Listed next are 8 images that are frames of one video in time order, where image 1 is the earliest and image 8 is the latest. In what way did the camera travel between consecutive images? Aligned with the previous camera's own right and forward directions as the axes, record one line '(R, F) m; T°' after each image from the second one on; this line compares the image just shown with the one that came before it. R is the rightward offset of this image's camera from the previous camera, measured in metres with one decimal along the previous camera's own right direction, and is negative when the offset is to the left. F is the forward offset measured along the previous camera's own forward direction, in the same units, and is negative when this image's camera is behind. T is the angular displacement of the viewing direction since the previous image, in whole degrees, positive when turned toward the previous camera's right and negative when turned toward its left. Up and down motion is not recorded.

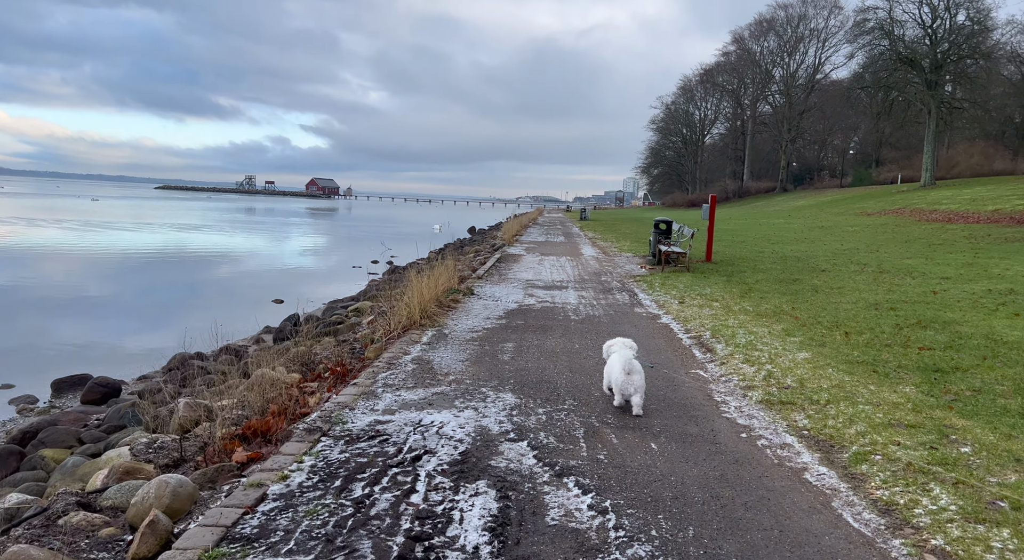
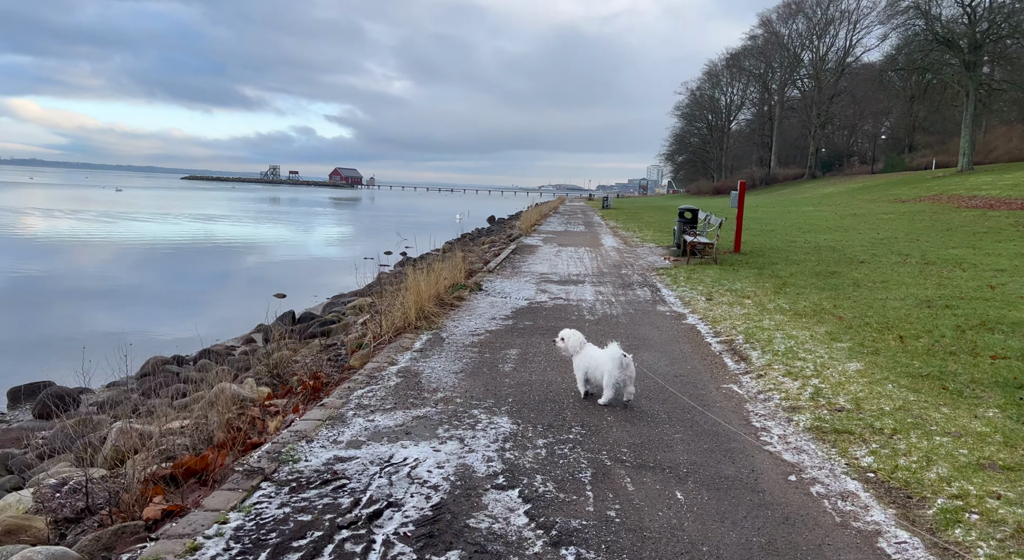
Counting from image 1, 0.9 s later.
(+0.2, +0.9) m; -2°
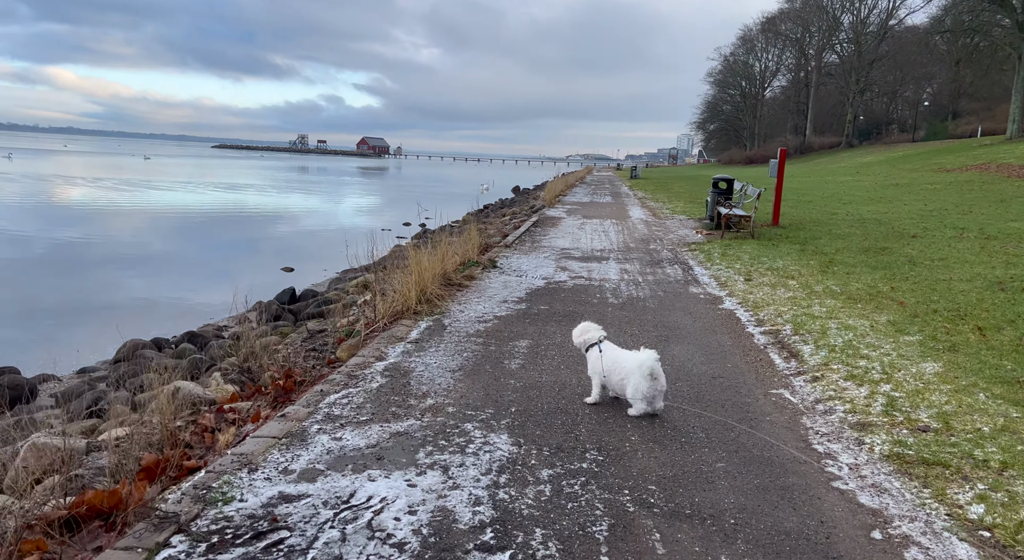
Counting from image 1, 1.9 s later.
(+0.1, +0.9) m; -2°
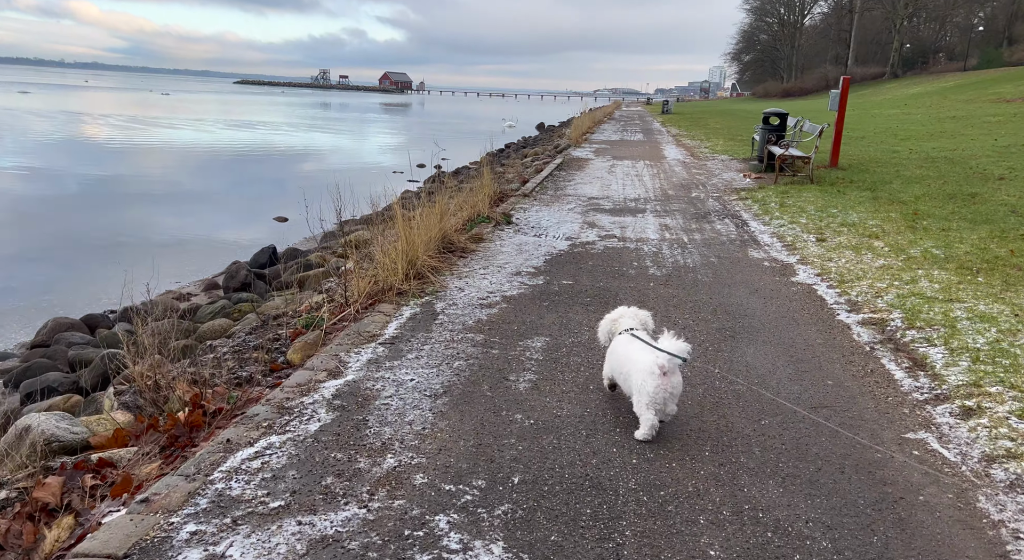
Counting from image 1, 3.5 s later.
(+0.1, +1.6) m; -2°
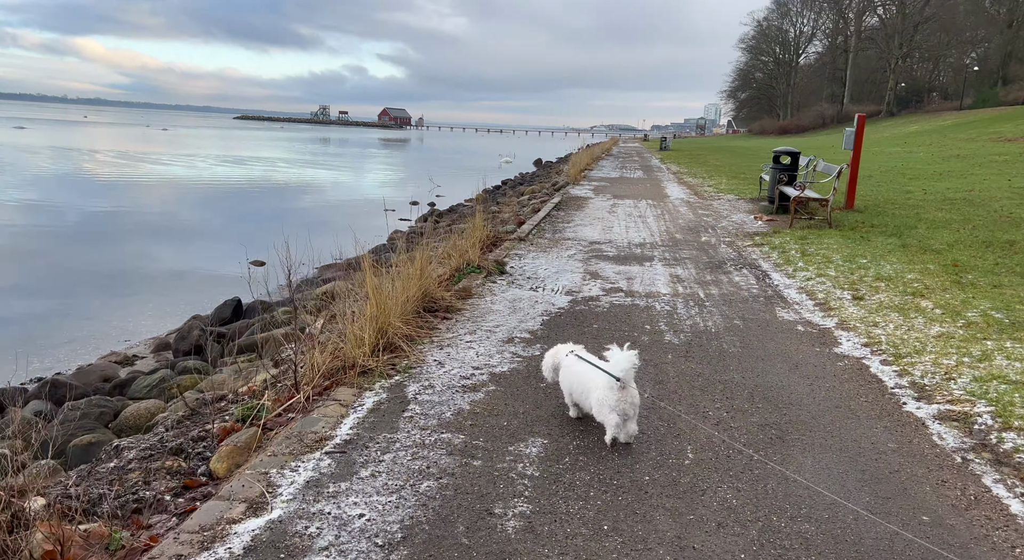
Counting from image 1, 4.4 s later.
(0.0, +0.9) m; 0°
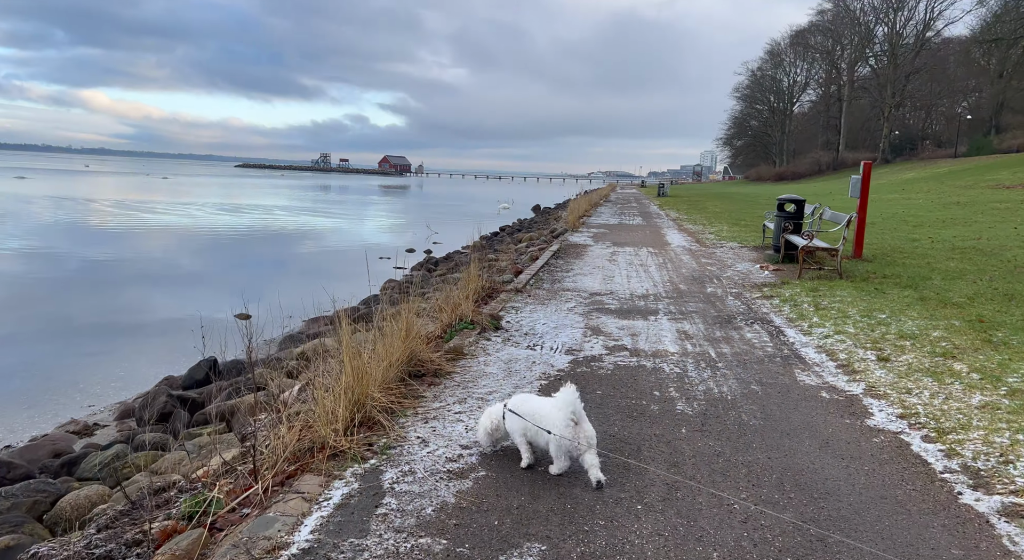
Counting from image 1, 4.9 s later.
(0.0, +0.5) m; 0°
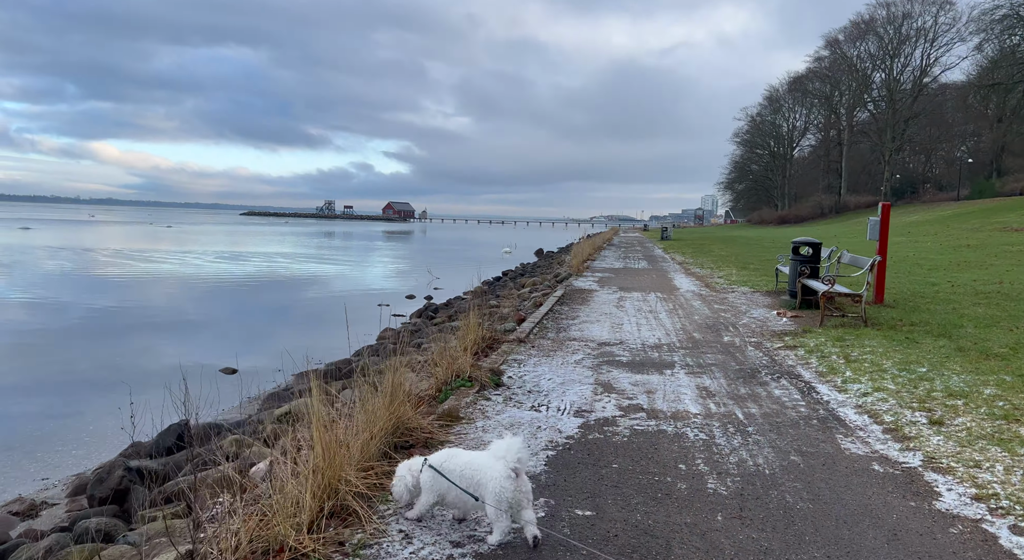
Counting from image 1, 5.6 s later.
(0.0, +0.6) m; 0°
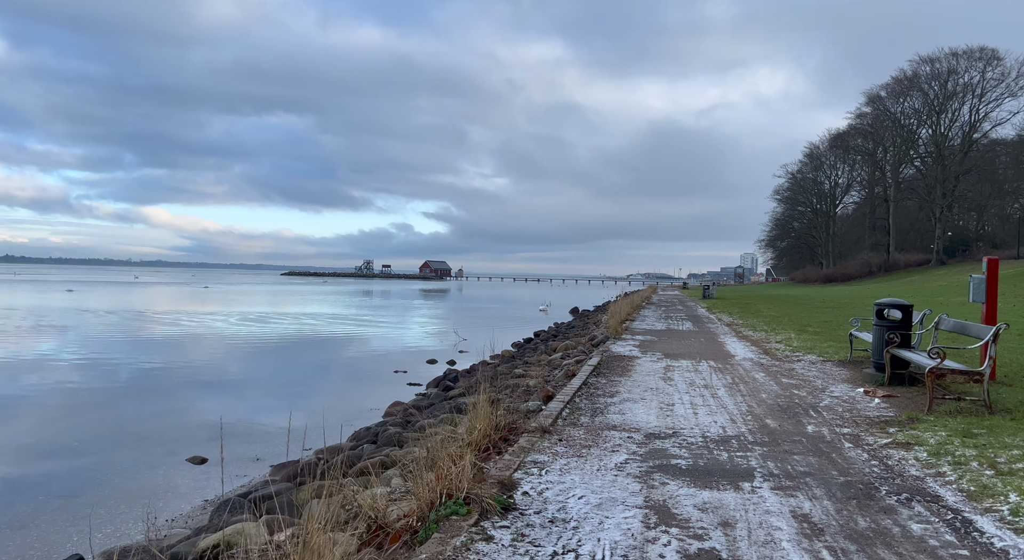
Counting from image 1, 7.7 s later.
(+0.1, +1.8) m; -3°
